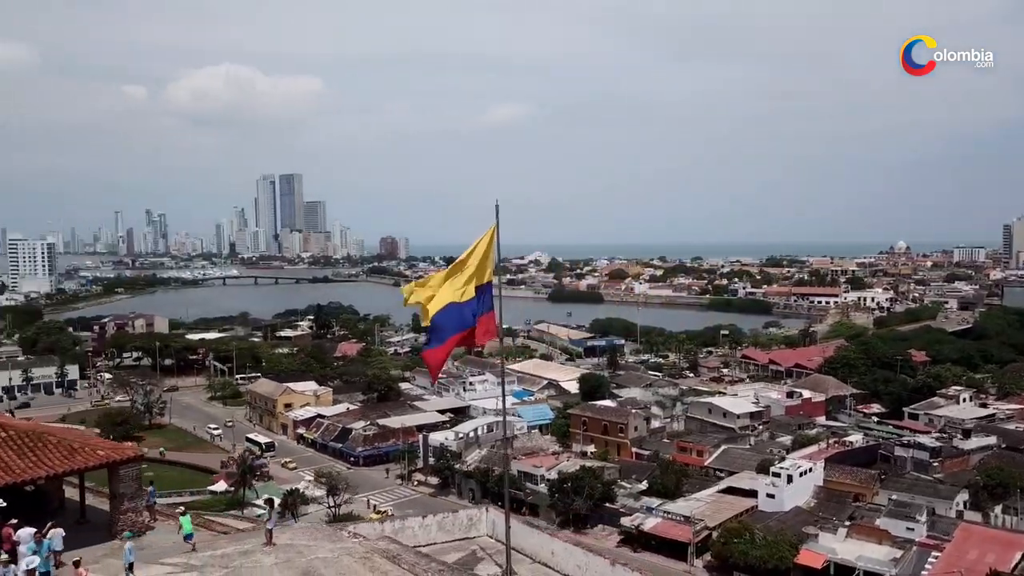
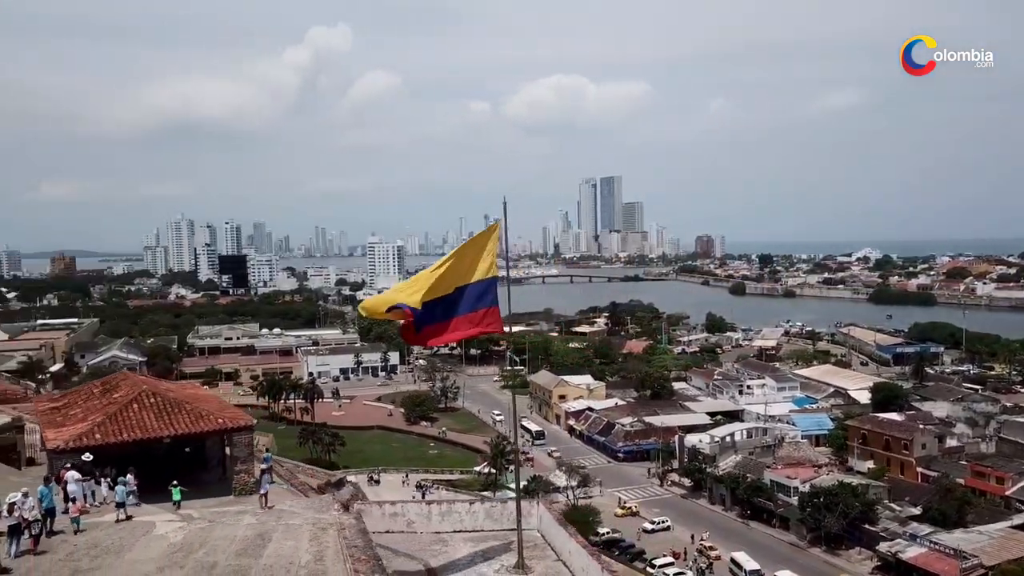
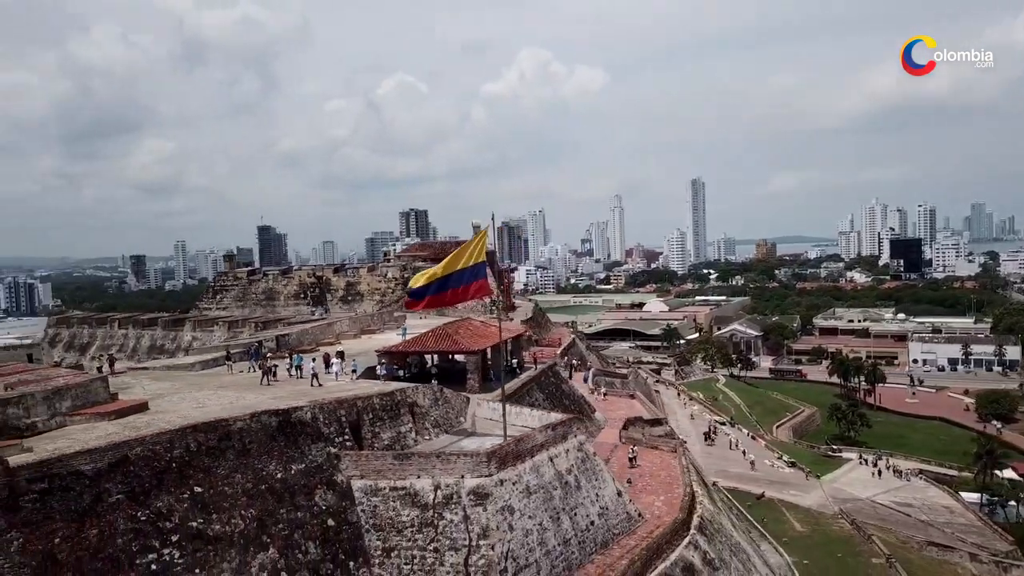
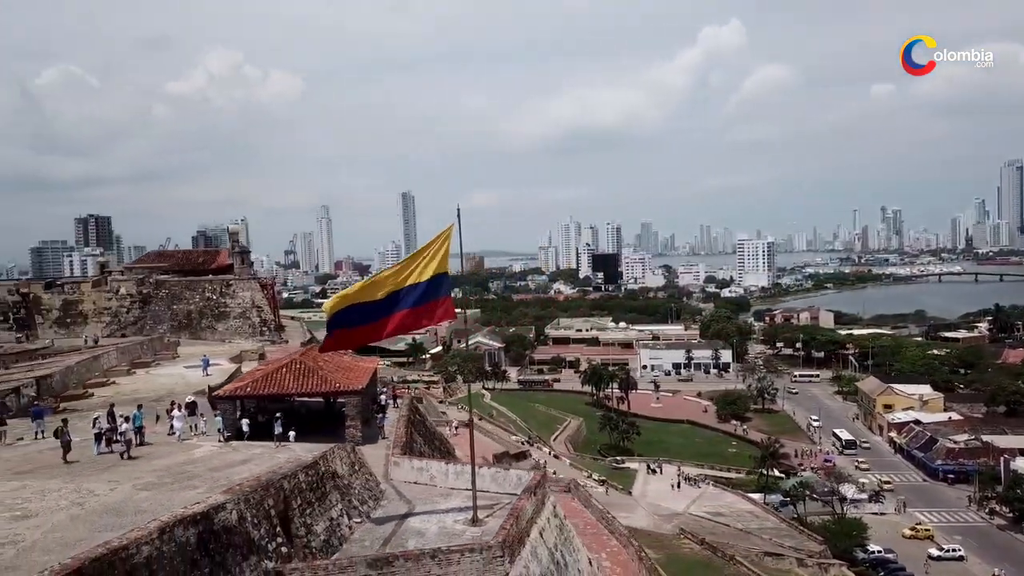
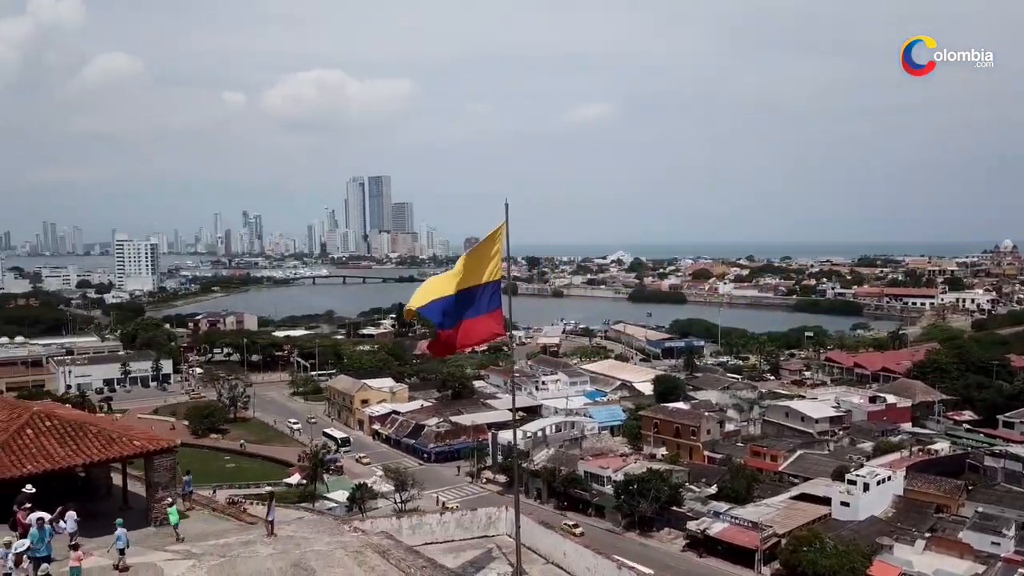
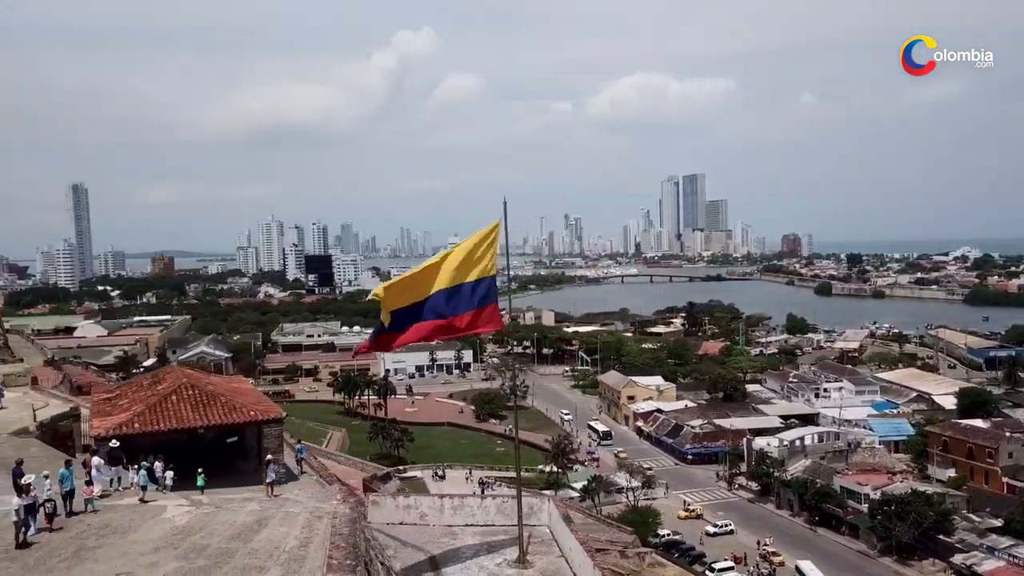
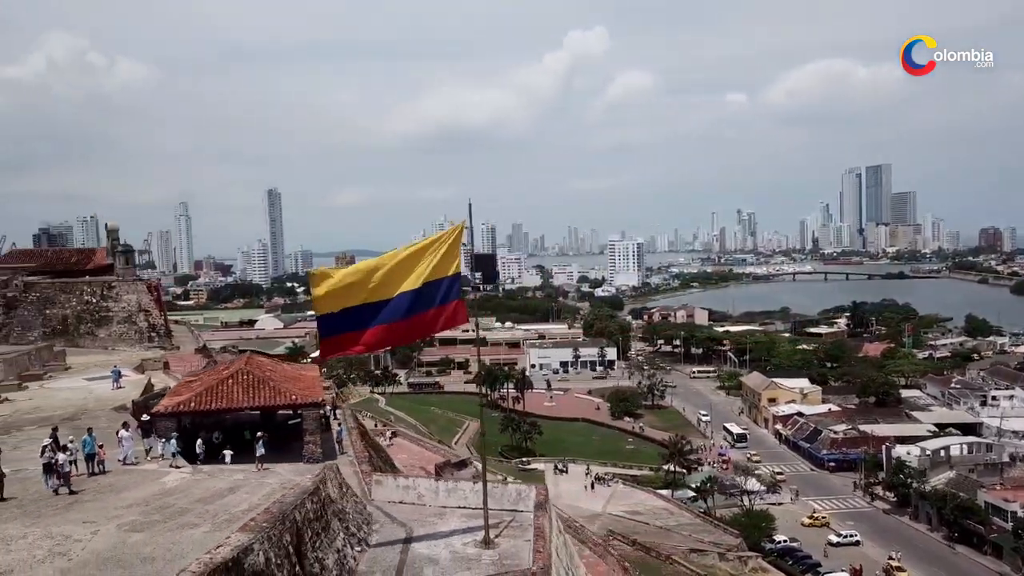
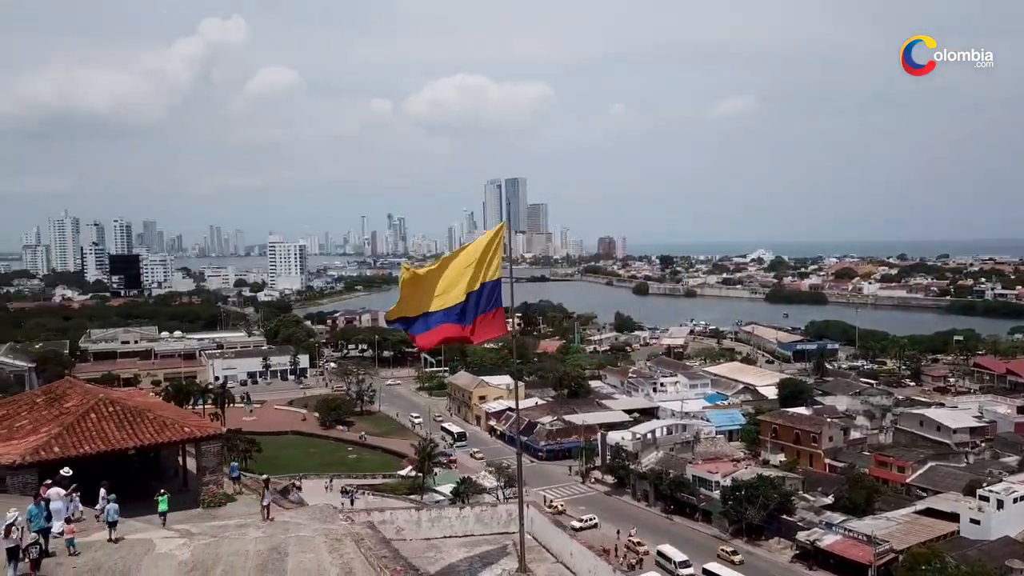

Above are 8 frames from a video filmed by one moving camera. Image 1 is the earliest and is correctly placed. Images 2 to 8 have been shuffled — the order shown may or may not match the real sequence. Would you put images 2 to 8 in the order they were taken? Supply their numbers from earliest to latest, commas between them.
5, 8, 2, 6, 7, 4, 3
